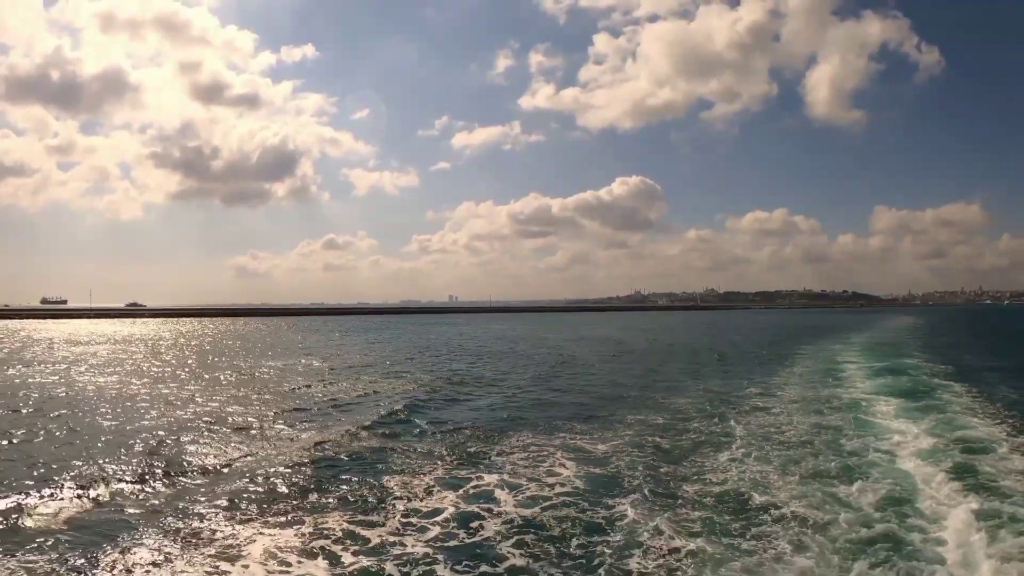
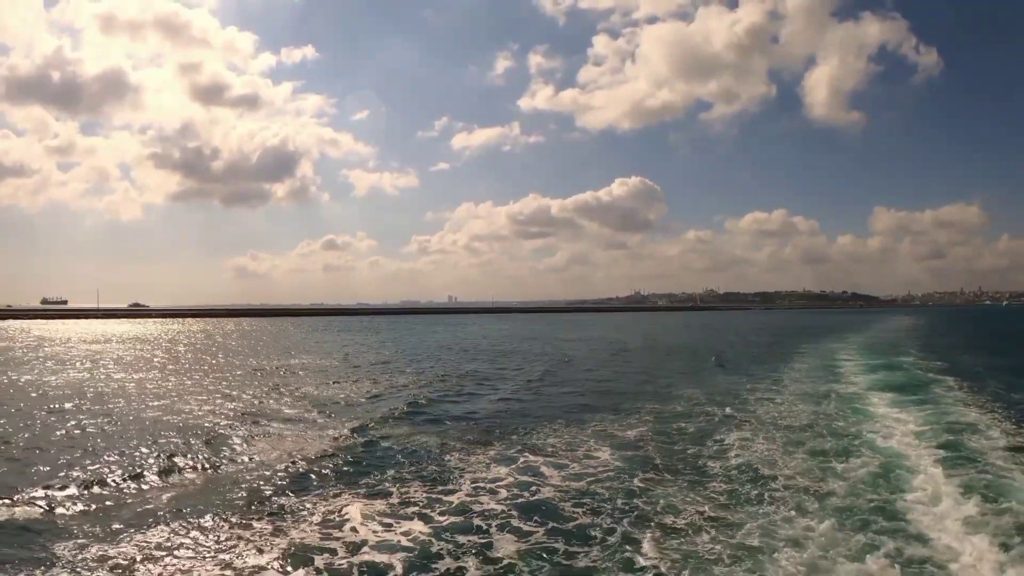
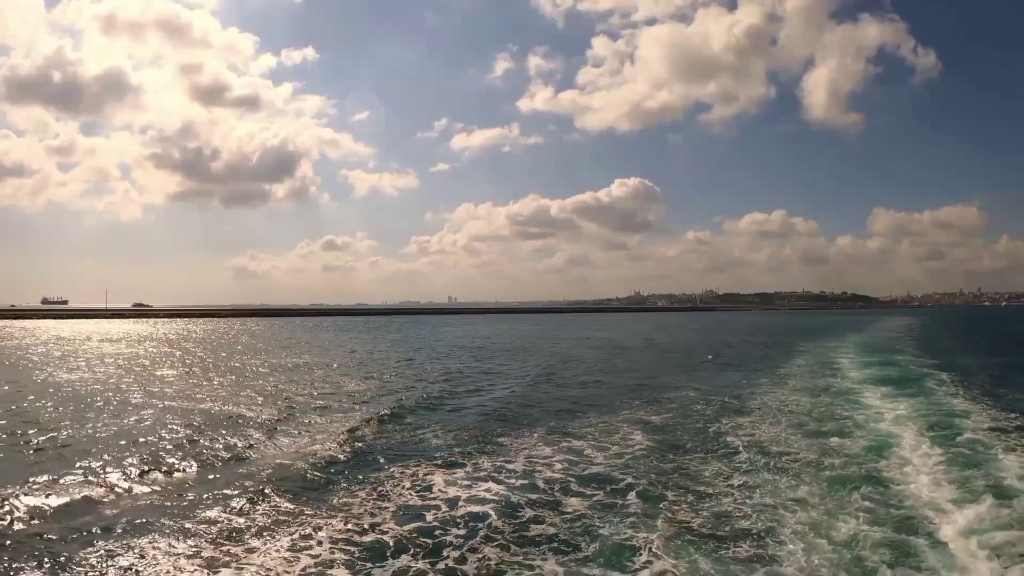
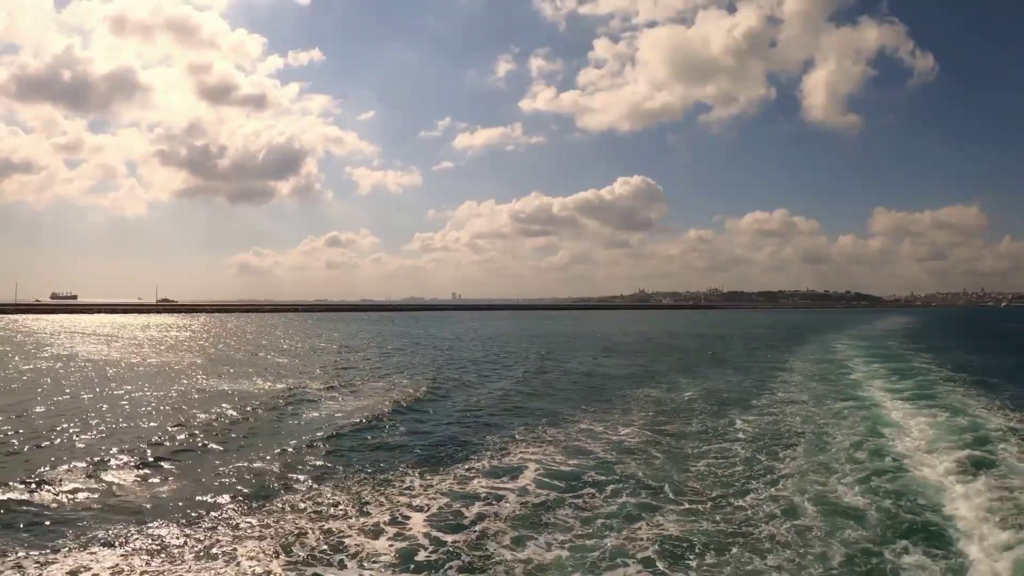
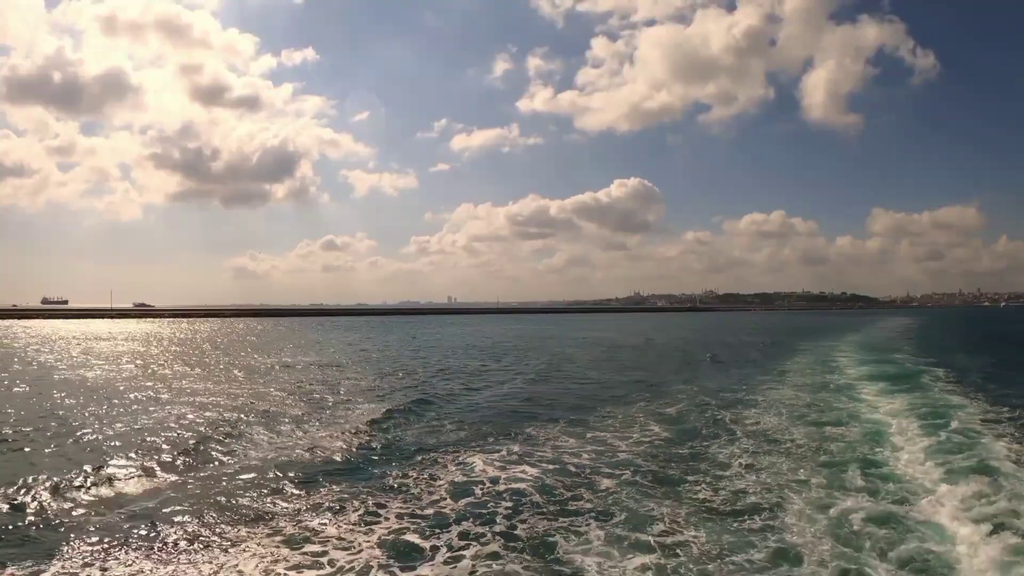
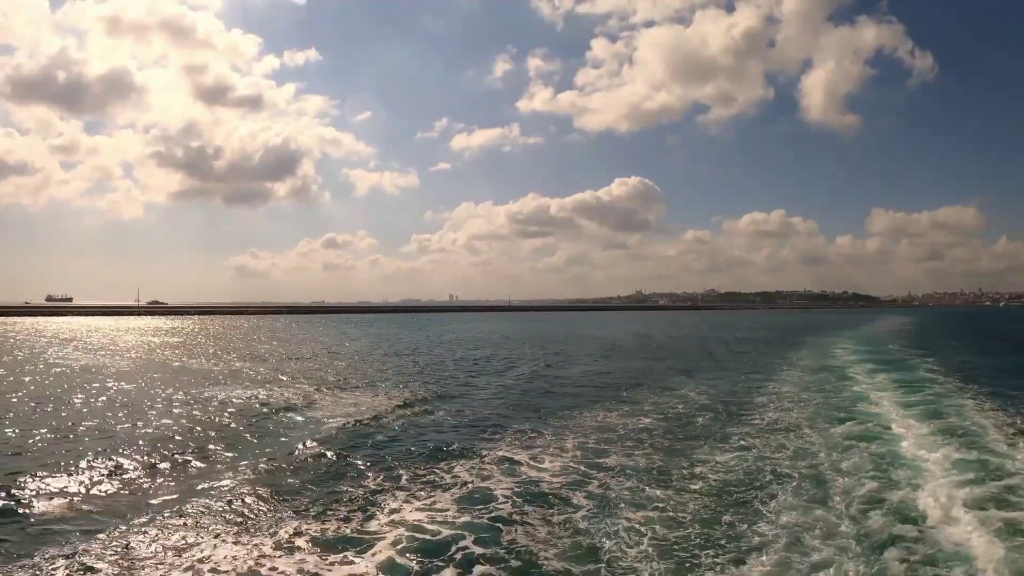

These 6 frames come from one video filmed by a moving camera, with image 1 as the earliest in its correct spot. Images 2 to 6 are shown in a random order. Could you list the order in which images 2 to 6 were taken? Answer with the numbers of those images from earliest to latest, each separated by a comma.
2, 3, 5, 6, 4
